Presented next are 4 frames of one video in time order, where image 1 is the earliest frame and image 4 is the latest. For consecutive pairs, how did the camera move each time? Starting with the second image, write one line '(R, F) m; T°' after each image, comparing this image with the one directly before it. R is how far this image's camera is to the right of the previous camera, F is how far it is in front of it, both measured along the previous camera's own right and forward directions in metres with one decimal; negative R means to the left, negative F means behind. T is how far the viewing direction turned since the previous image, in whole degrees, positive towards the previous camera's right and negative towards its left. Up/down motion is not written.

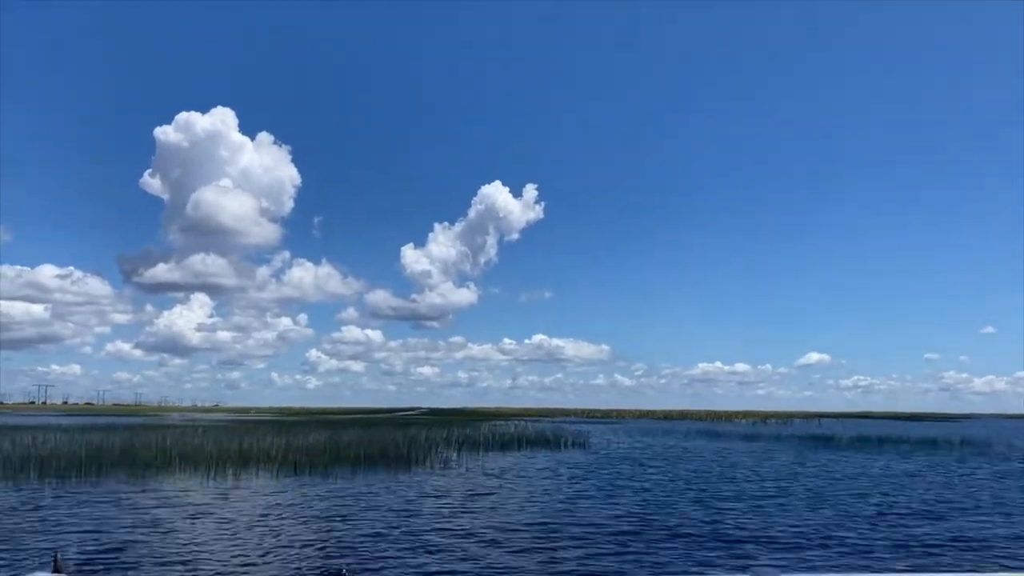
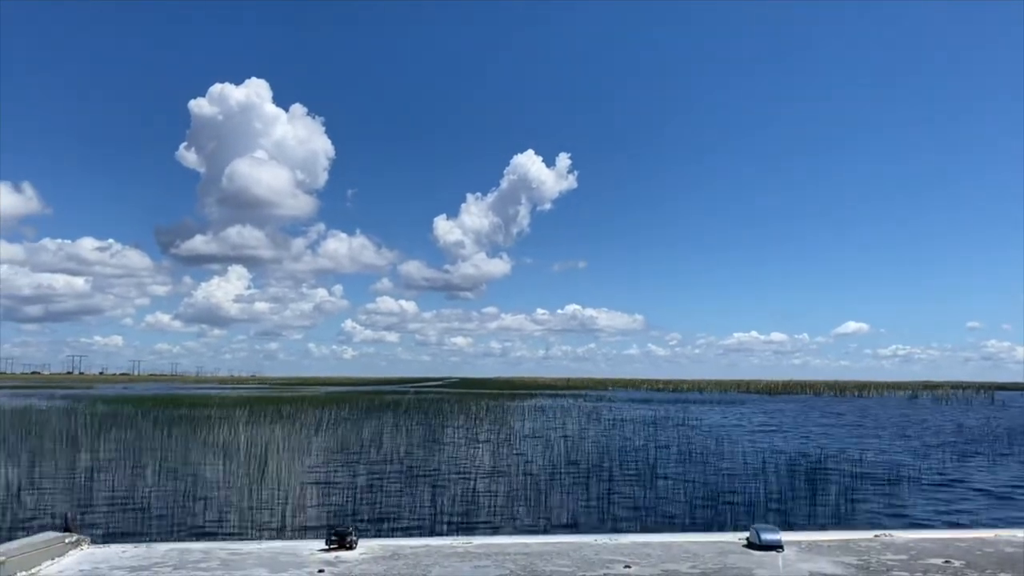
(-0.7, +0.4) m; -2°
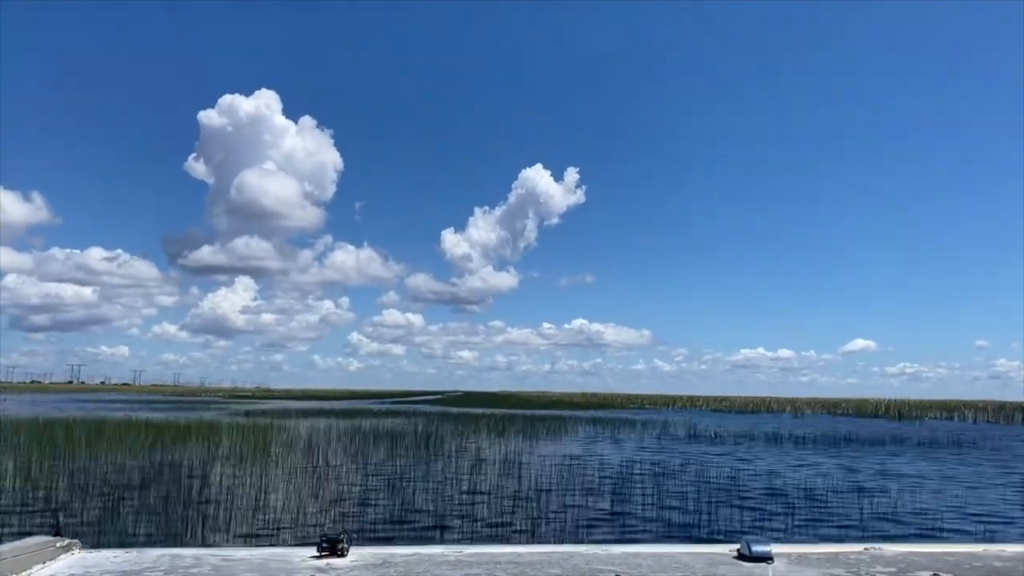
(-1.3, +0.9) m; 0°
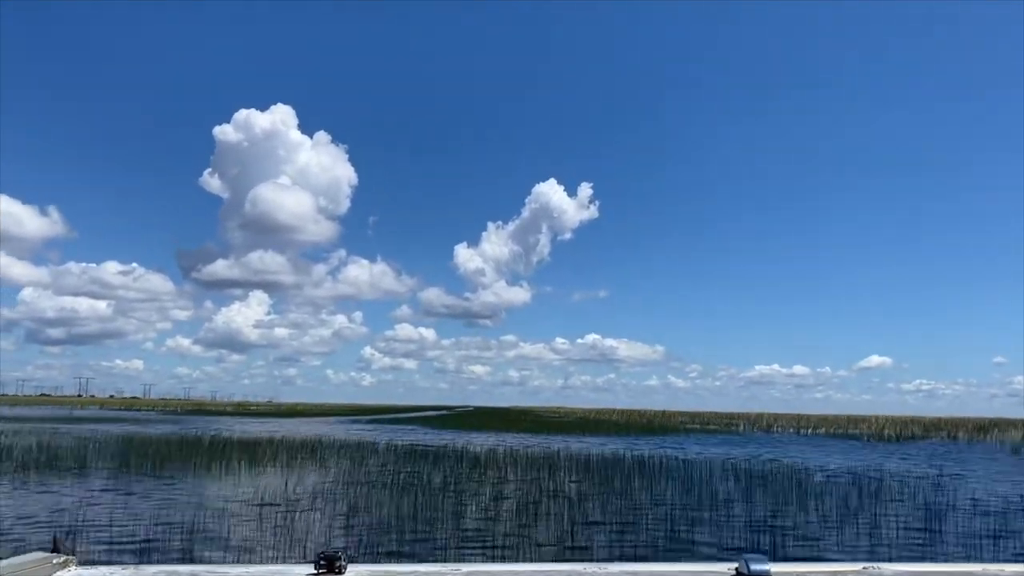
(-0.8, +0.4) m; -1°
